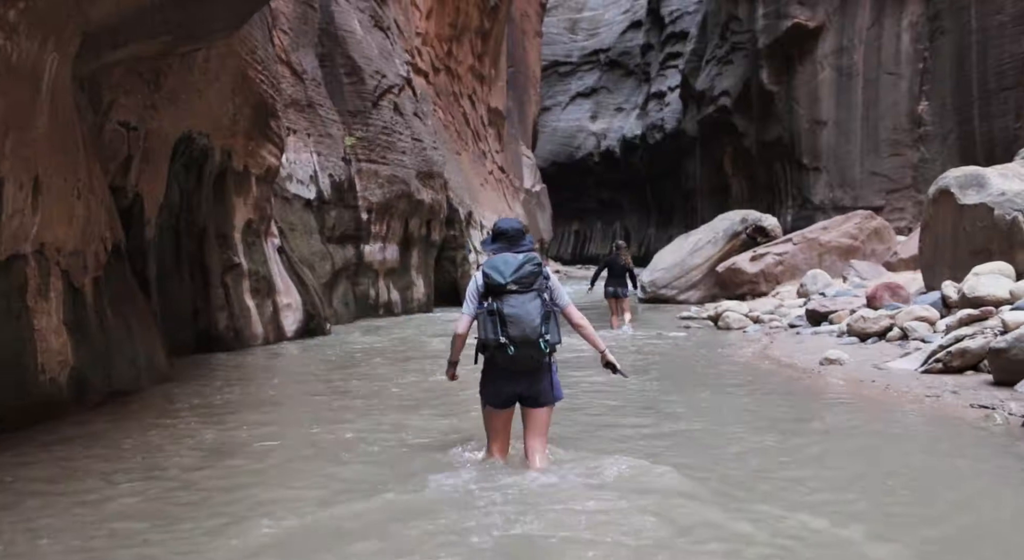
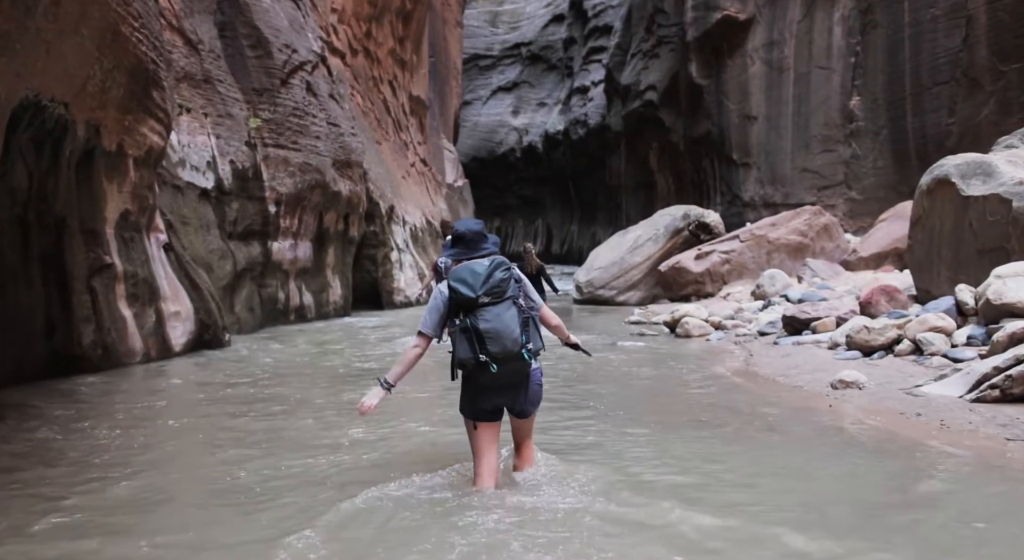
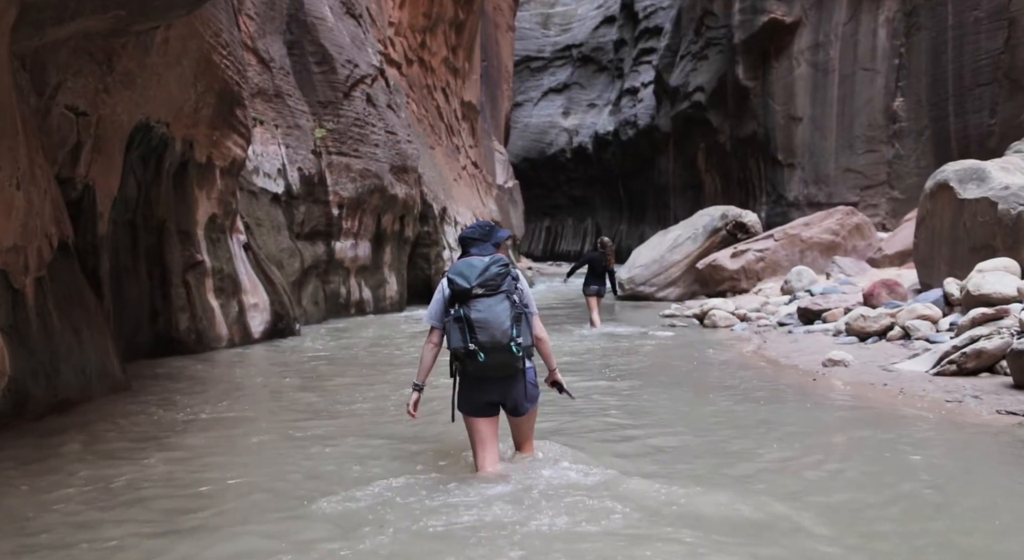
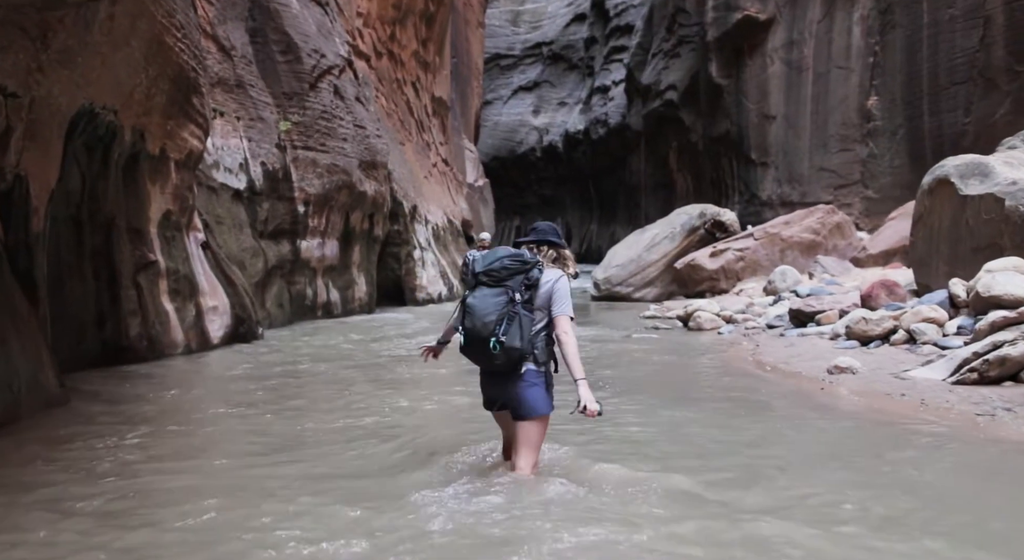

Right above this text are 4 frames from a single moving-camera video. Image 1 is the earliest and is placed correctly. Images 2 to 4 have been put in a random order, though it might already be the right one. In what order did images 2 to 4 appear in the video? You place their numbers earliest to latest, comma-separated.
3, 4, 2
